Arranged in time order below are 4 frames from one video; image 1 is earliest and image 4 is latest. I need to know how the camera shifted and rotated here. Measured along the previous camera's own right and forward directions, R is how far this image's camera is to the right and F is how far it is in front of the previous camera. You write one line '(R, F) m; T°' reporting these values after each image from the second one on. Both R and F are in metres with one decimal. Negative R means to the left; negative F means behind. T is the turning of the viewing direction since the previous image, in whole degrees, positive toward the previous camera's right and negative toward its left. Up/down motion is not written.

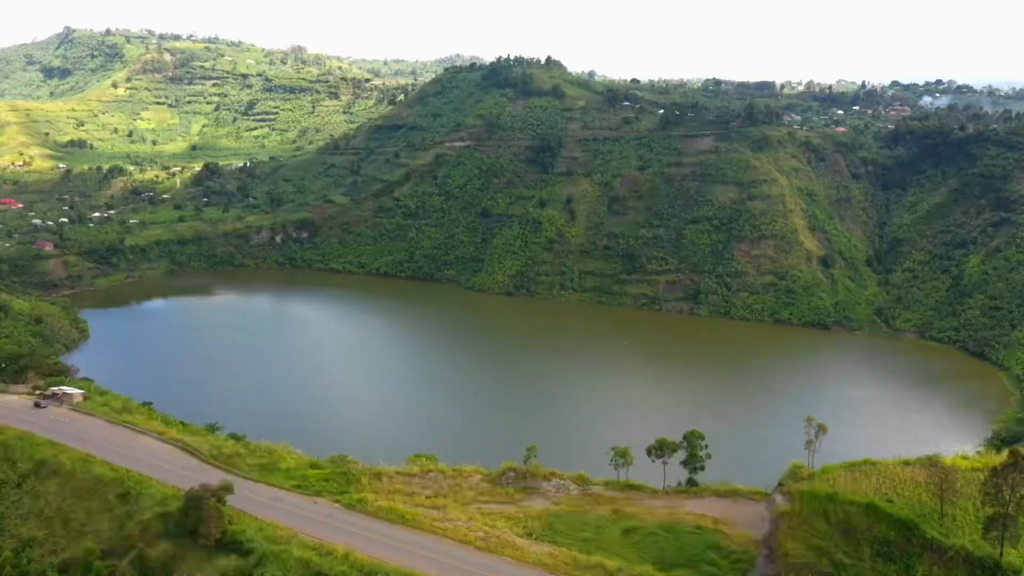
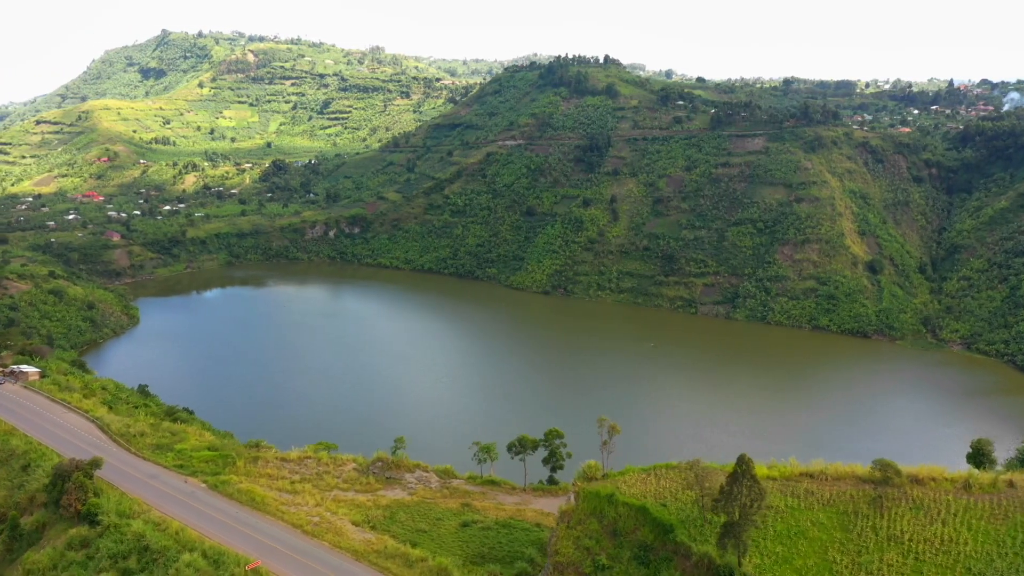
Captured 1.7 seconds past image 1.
(+1.9, 0.0) m; -5°
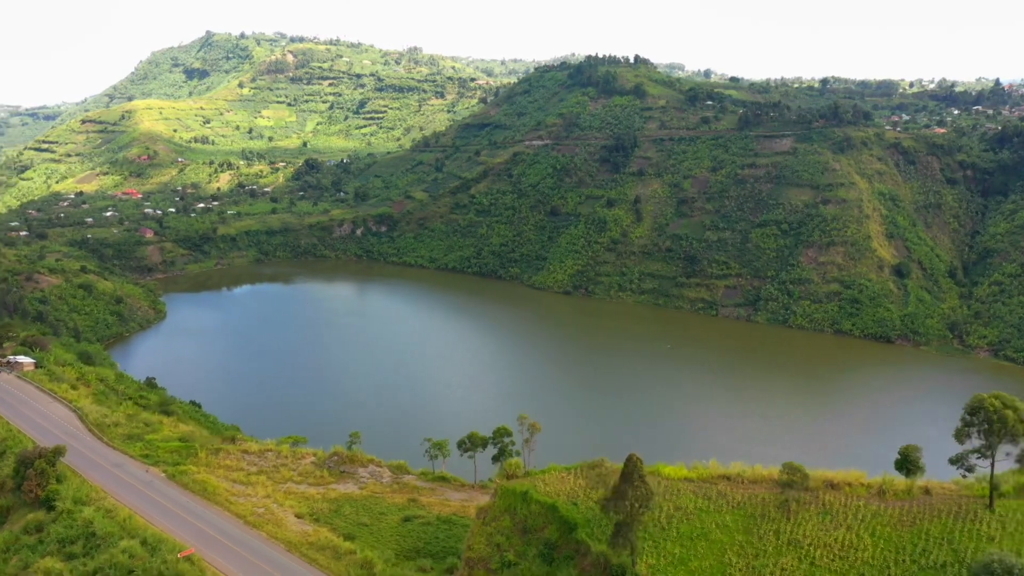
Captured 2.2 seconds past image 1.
(+0.7, 0.0) m; -2°
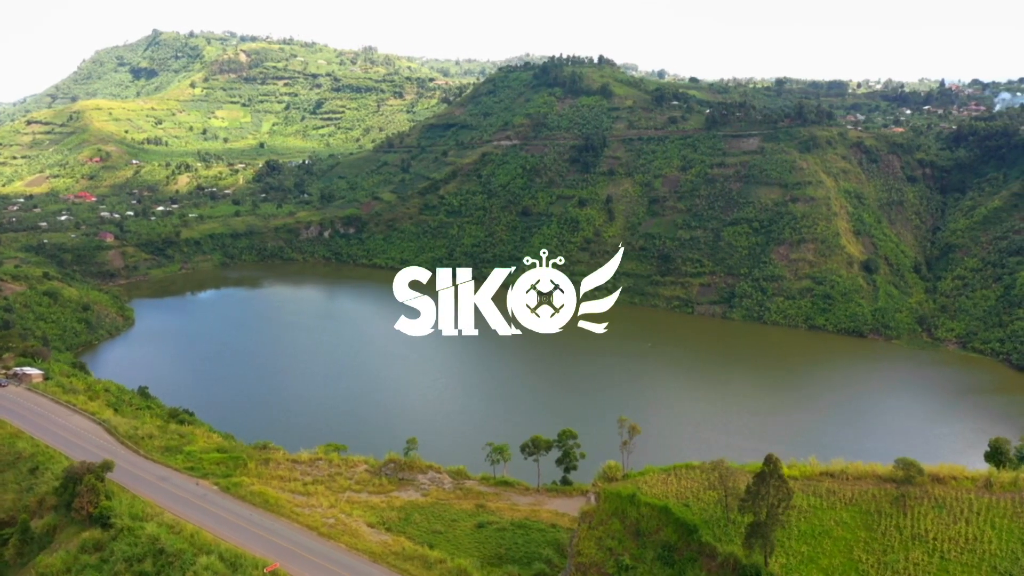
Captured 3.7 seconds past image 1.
(-0.9, +0.1) m; +3°
